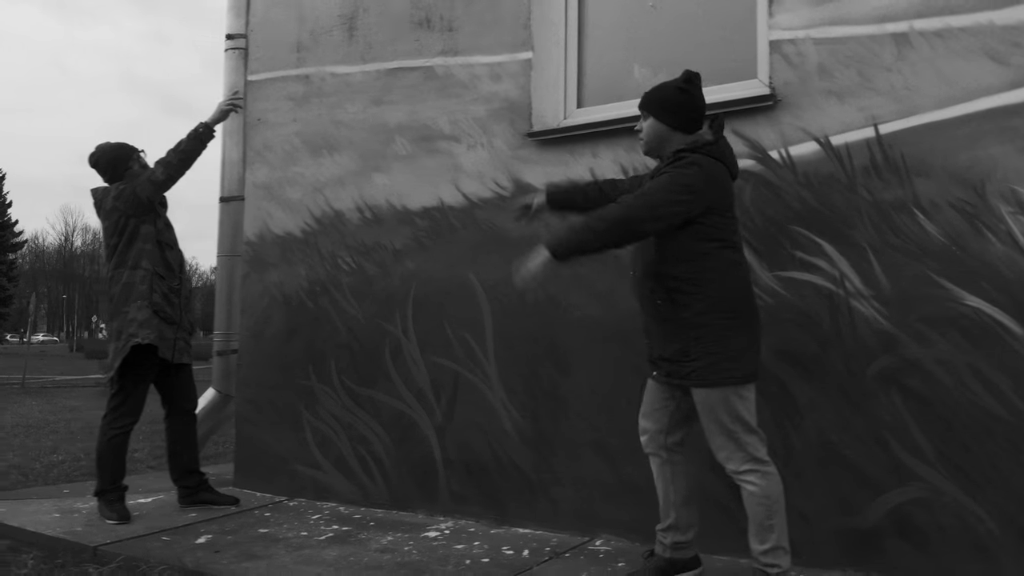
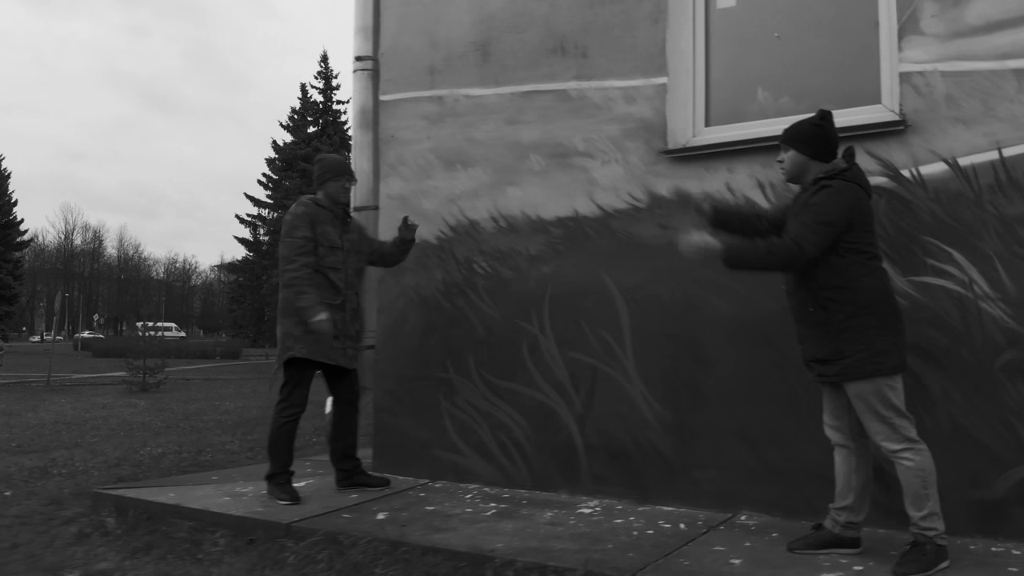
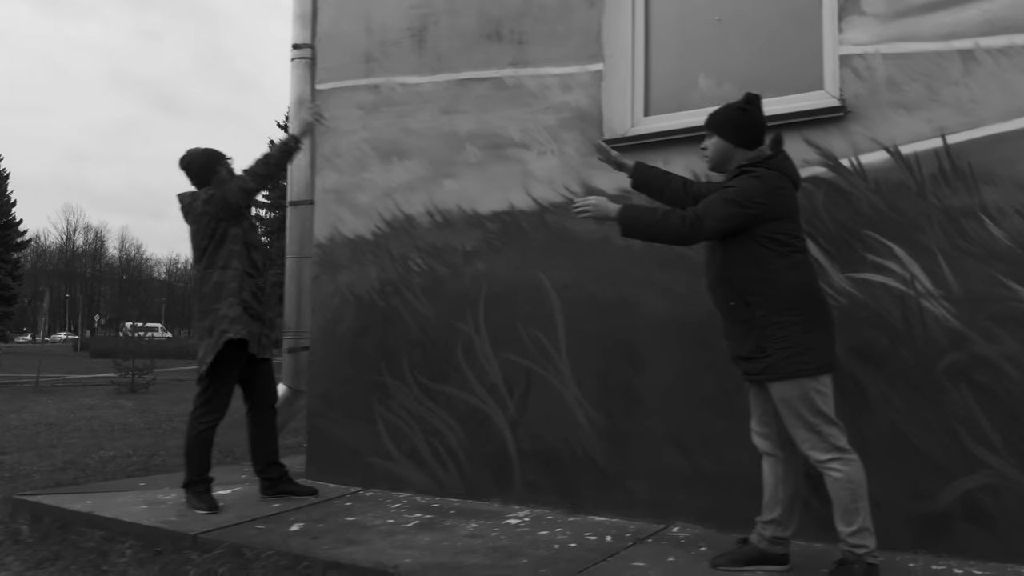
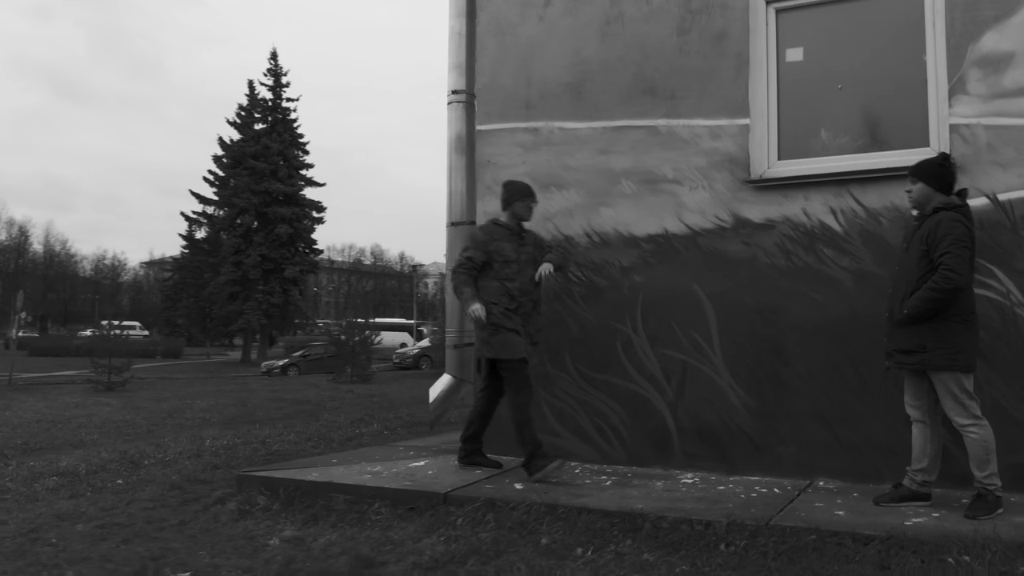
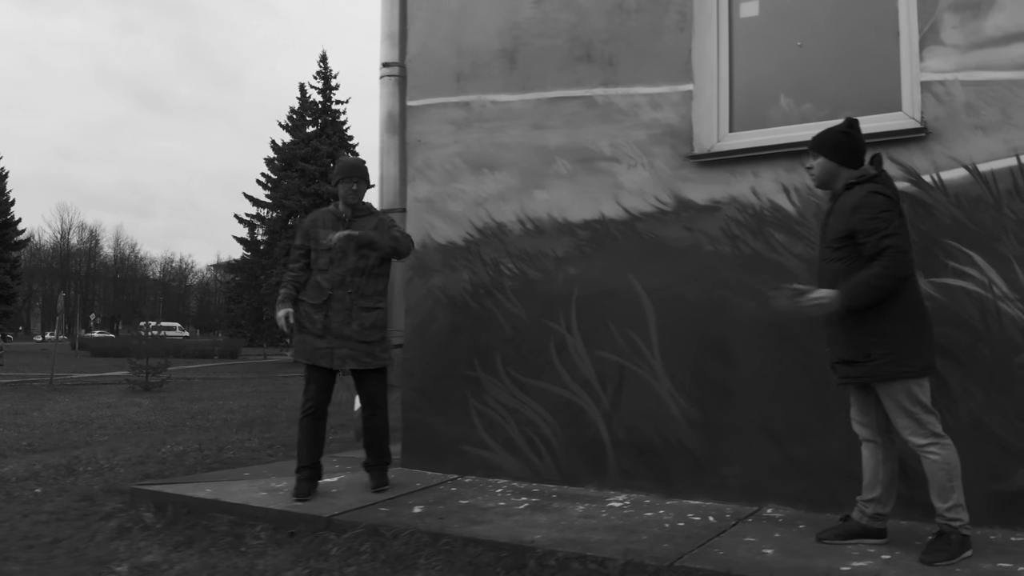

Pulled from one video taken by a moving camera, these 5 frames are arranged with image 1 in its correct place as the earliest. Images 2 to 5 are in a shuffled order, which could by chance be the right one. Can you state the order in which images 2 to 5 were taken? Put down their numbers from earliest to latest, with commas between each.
3, 2, 5, 4
